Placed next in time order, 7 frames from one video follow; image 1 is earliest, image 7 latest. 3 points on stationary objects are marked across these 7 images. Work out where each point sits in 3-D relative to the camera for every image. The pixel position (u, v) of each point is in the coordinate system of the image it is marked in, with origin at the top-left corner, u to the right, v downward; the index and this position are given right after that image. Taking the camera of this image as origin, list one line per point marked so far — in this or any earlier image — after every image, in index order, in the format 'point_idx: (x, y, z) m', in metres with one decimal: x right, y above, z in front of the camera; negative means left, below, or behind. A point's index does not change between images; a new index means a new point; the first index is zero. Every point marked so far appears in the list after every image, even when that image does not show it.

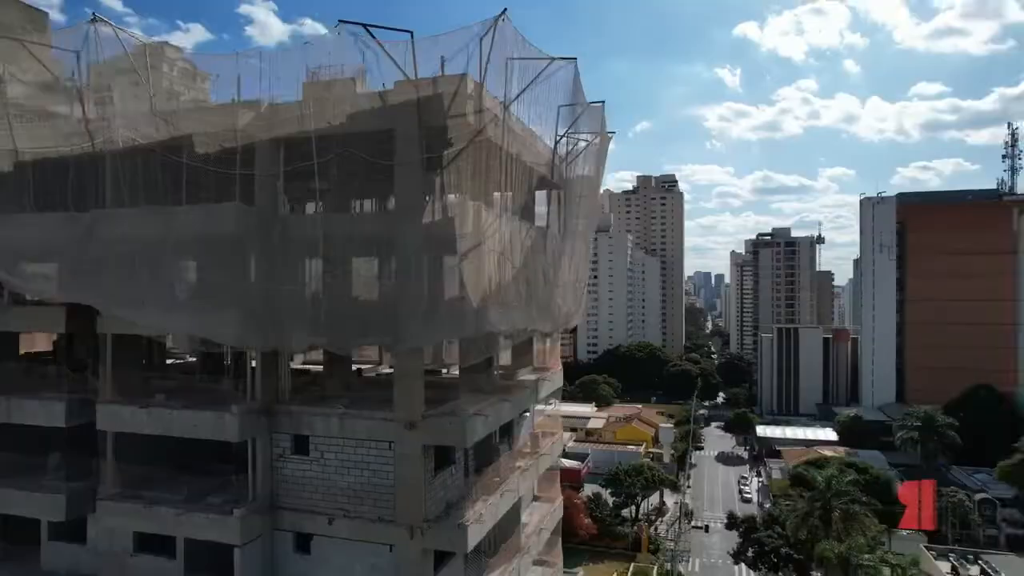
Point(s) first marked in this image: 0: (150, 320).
0: (-6.7, -0.6, +11.0) m
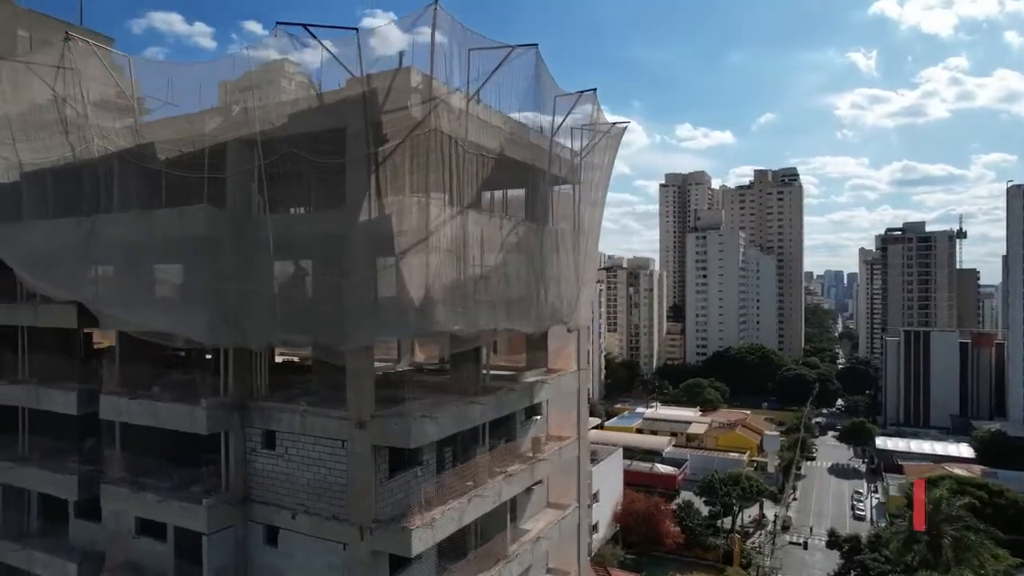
0: (-7.4, -0.6, +11.8) m
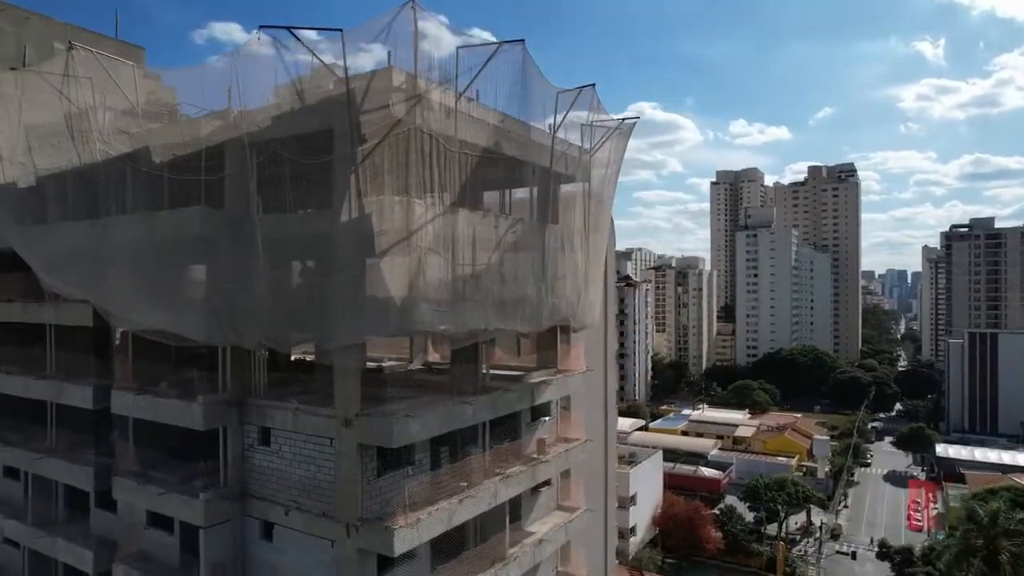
0: (-7.6, -0.6, +12.2) m
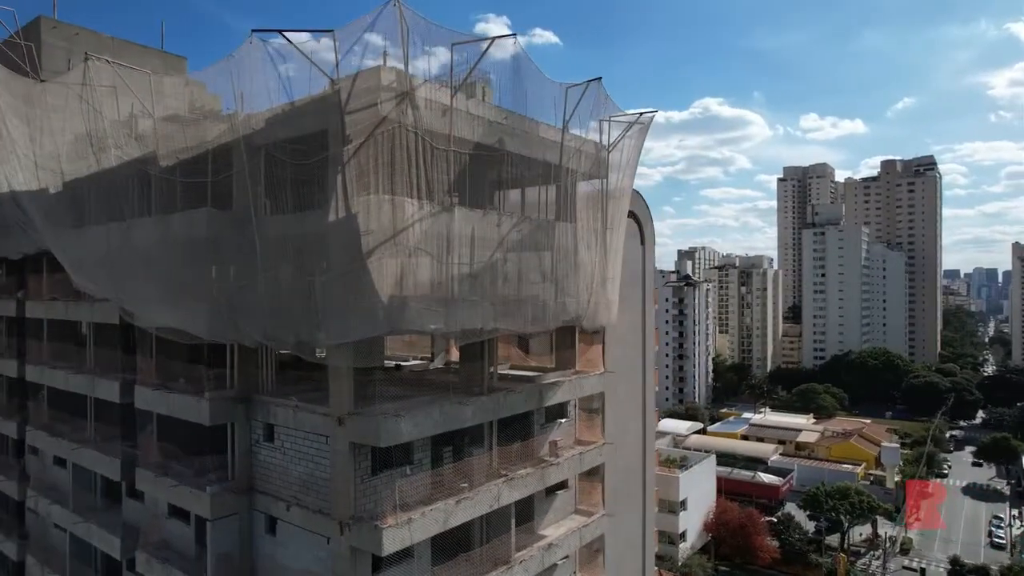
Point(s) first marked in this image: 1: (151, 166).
0: (-7.6, -0.6, +12.7) m
1: (-7.7, +2.6, +12.8) m
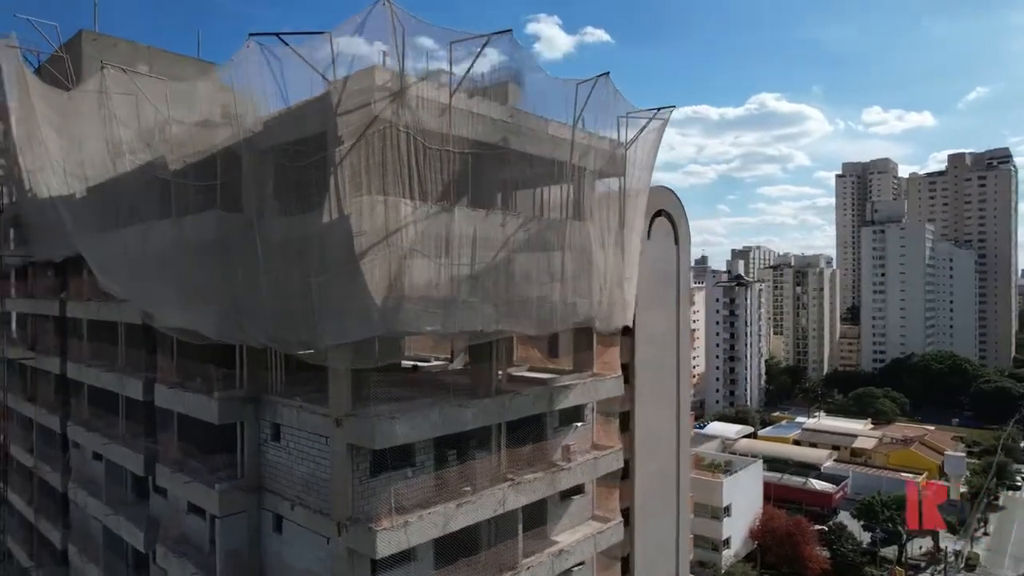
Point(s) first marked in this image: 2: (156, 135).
0: (-7.5, -0.6, +13.0) m
1: (-7.6, +2.6, +13.1) m
2: (-8.3, +3.6, +13.8) m
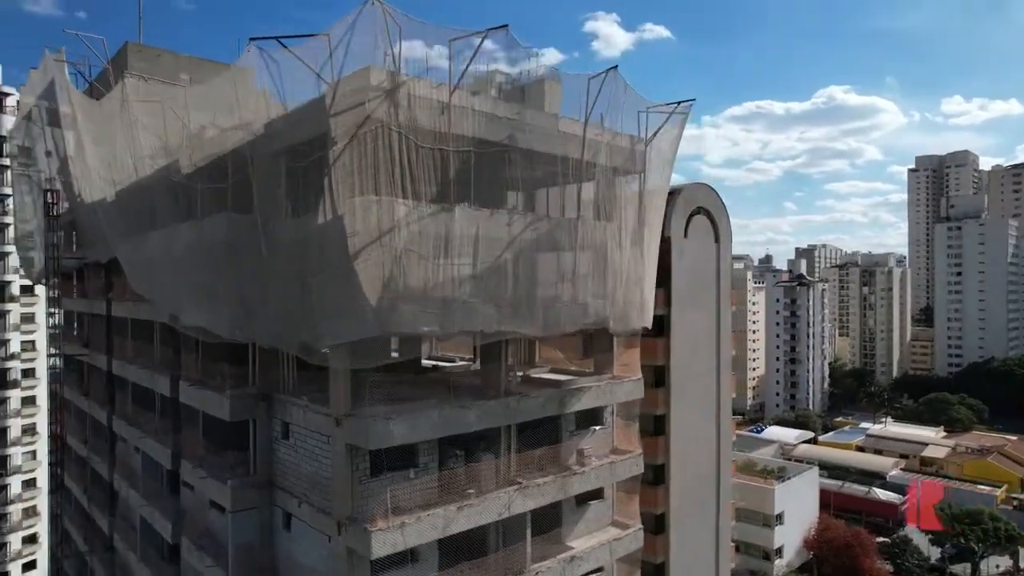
0: (-7.3, -0.6, +13.4) m
1: (-7.4, +2.6, +13.5) m
2: (-8.1, +3.6, +14.3) m
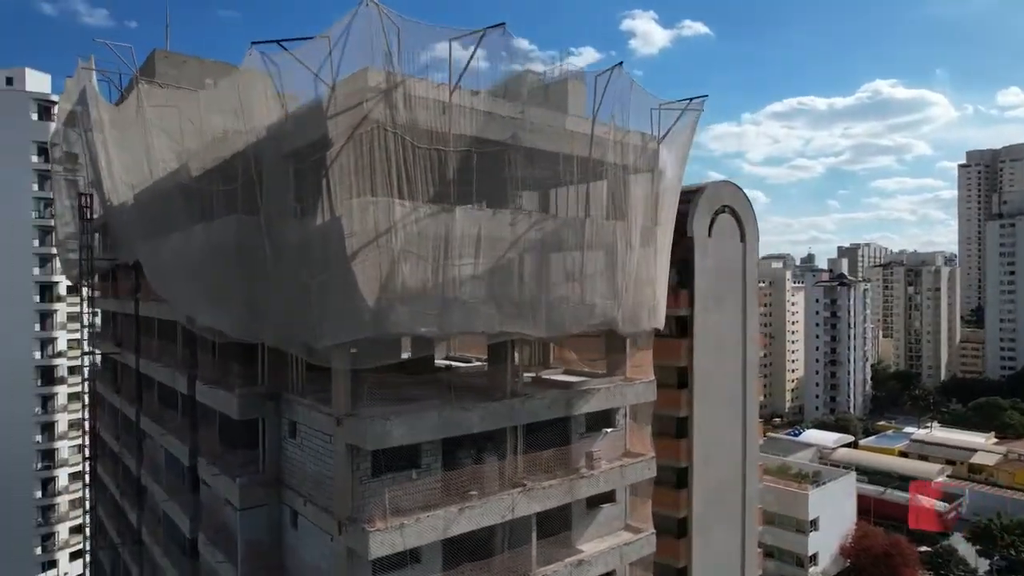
0: (-7.1, -0.6, +13.7) m
1: (-7.3, +2.6, +13.8) m
2: (-7.9, +3.5, +14.6) m
